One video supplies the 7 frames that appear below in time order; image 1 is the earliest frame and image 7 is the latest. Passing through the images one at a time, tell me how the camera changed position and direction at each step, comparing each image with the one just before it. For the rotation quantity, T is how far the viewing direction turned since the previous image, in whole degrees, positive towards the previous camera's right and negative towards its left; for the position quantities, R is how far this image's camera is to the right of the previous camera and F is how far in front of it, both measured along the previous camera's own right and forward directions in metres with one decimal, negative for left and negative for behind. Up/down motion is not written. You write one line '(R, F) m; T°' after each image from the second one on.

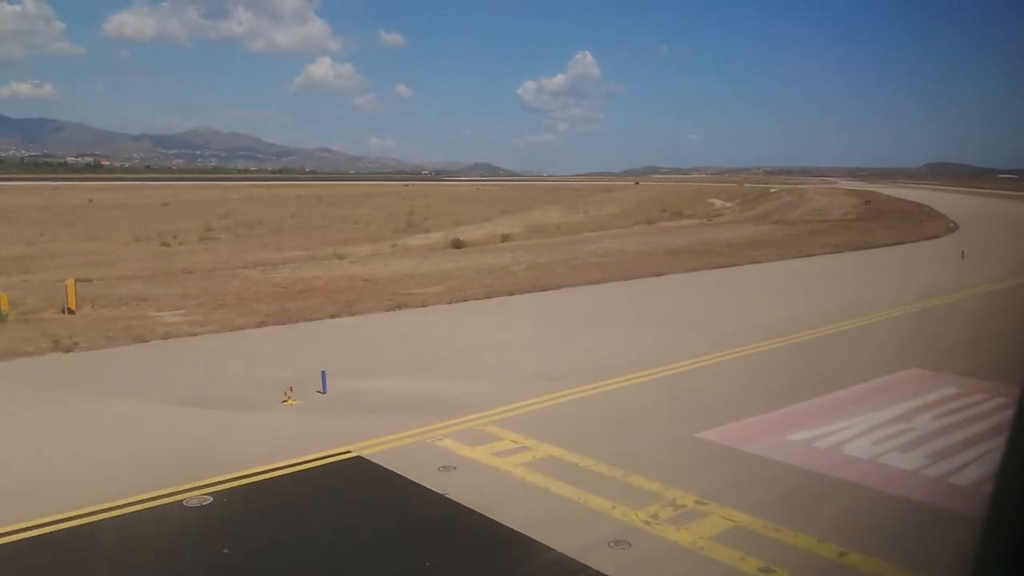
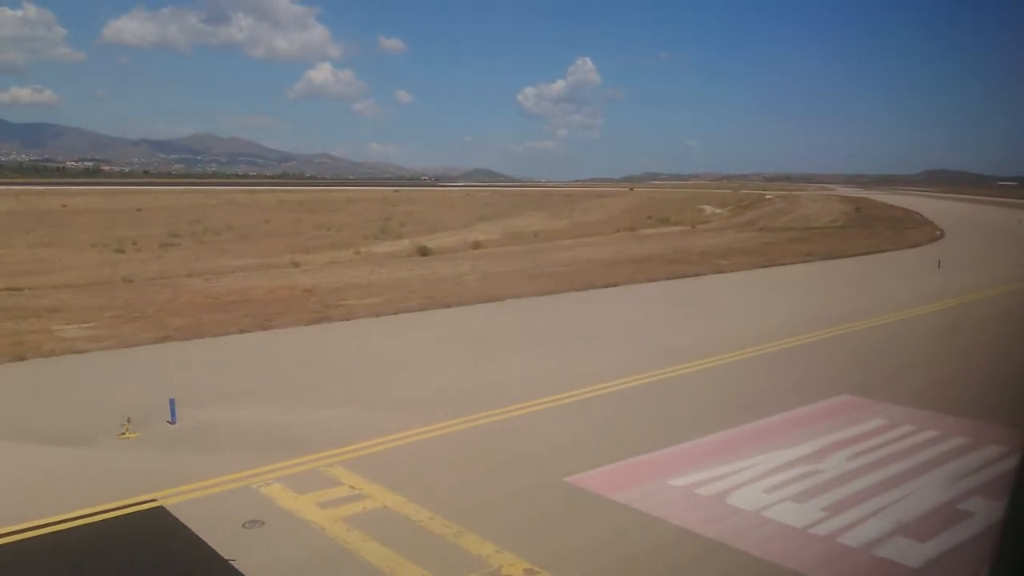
(+1.0, +0.8) m; 0°
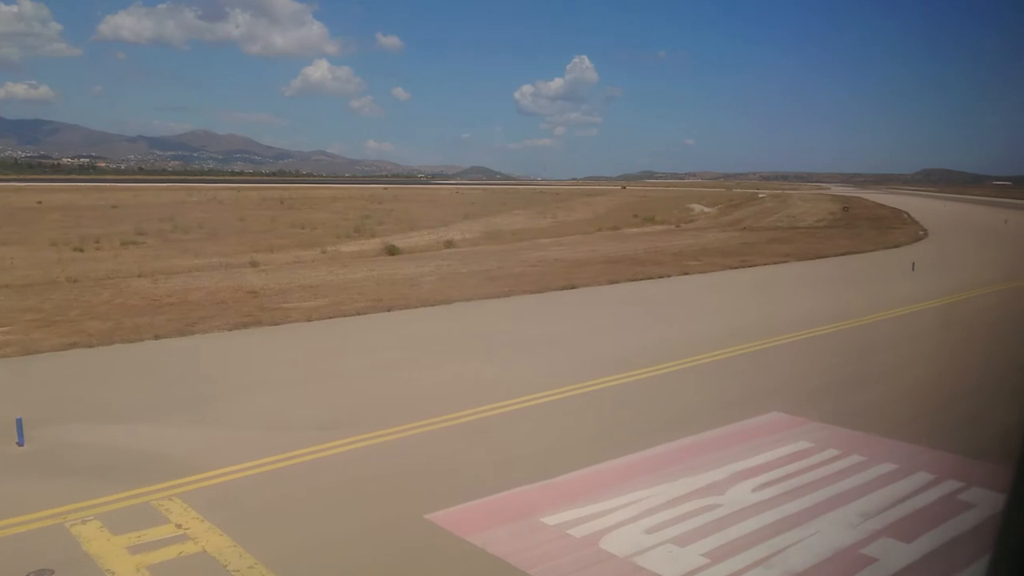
(+0.8, +0.6) m; 0°
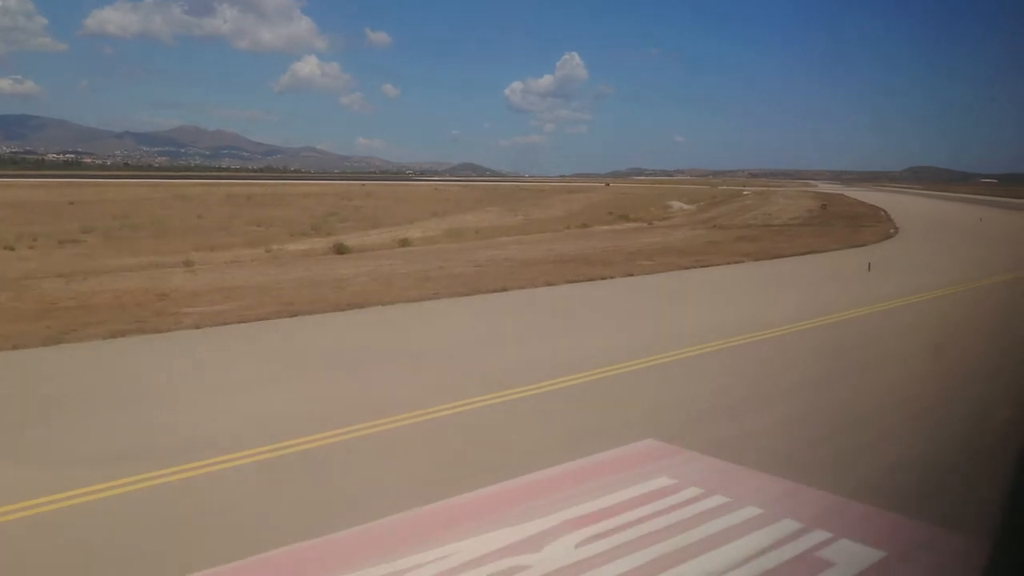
(+1.1, +0.8) m; +1°
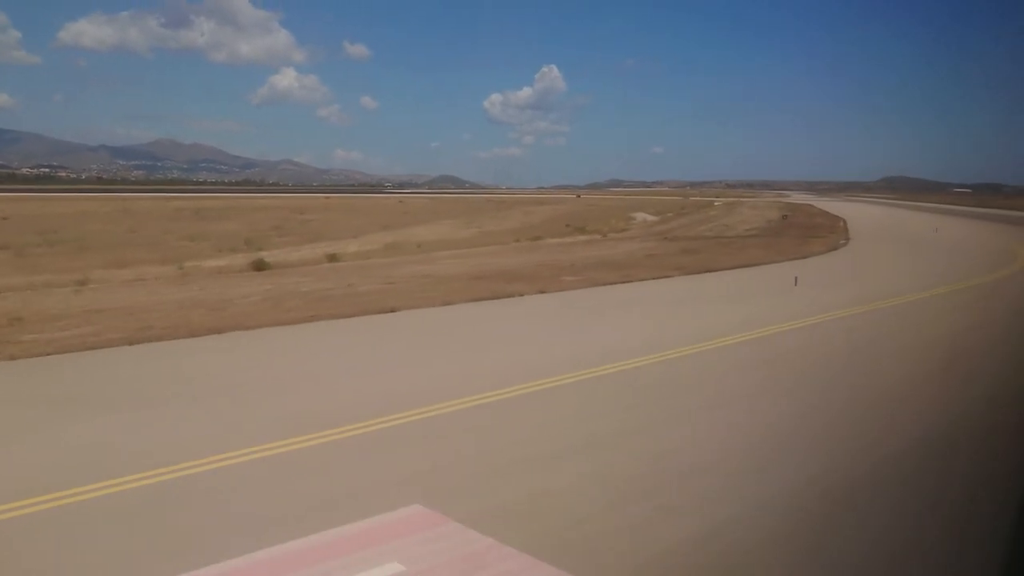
(+1.4, +1.0) m; +1°
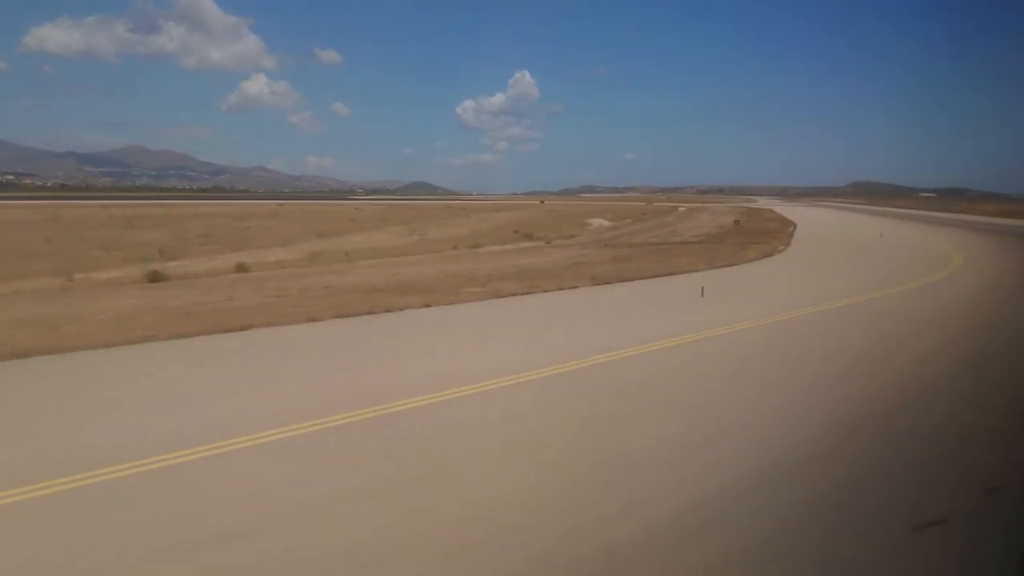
(+1.6, +1.1) m; +2°
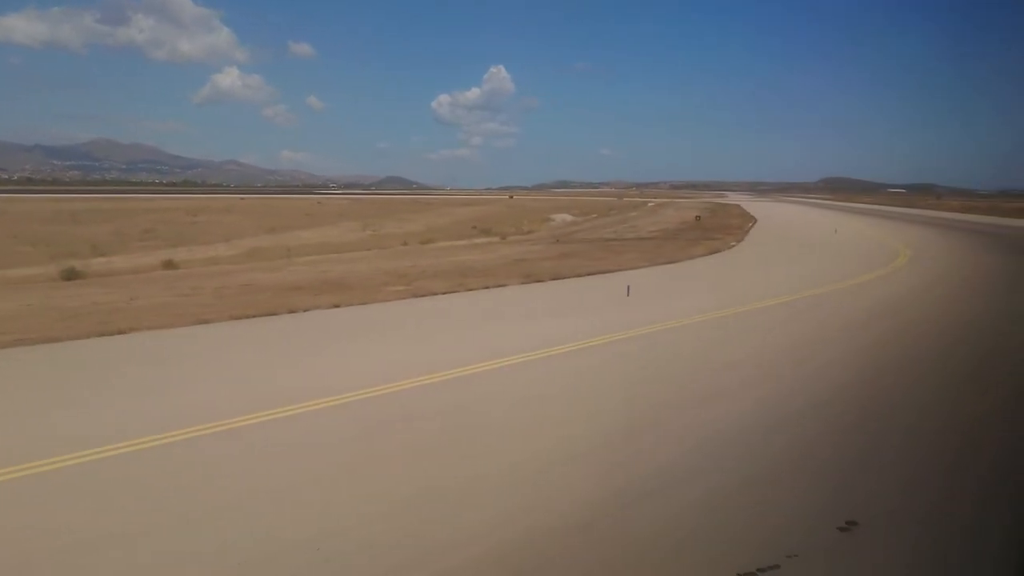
(+1.0, +0.7) m; +2°
